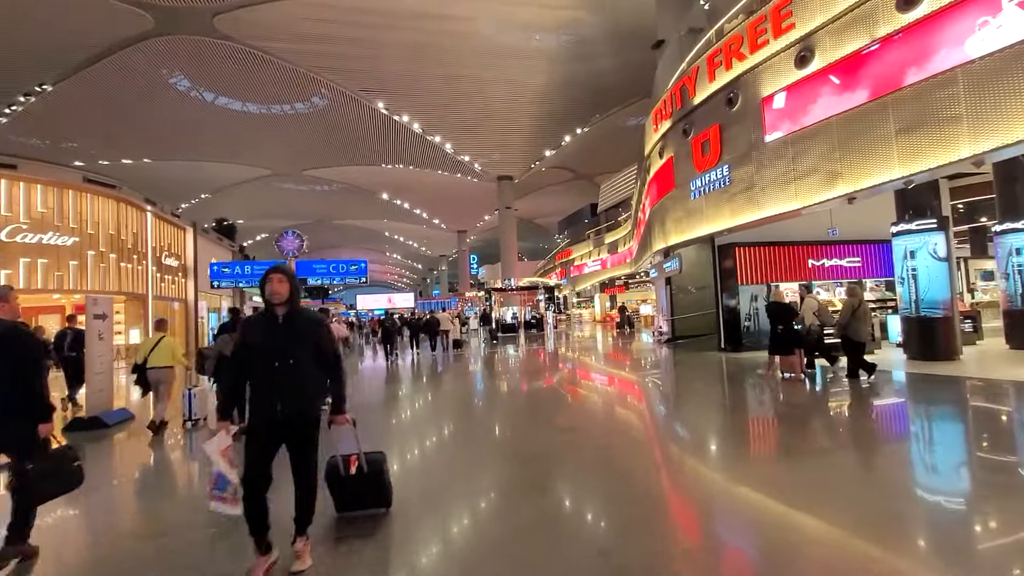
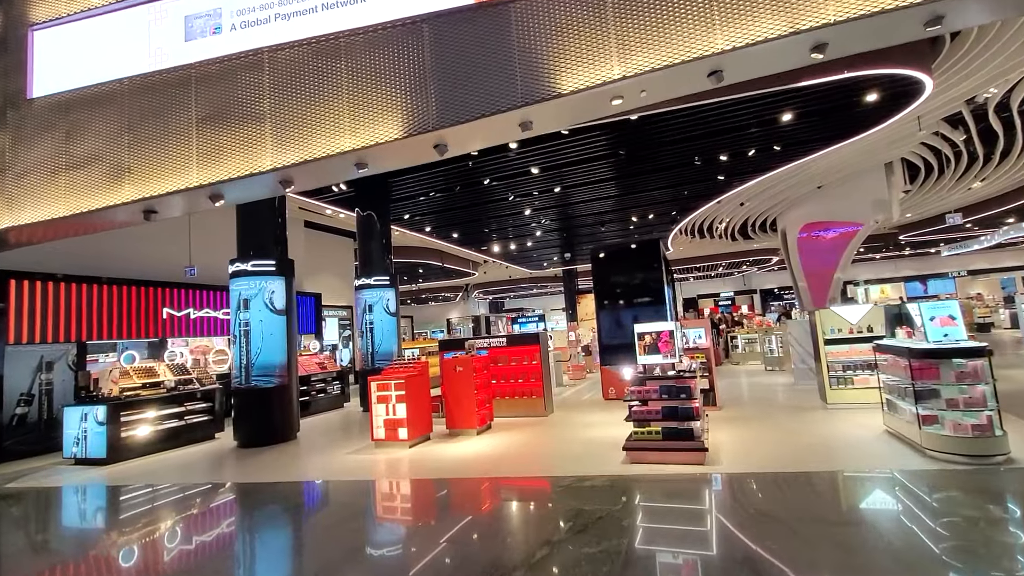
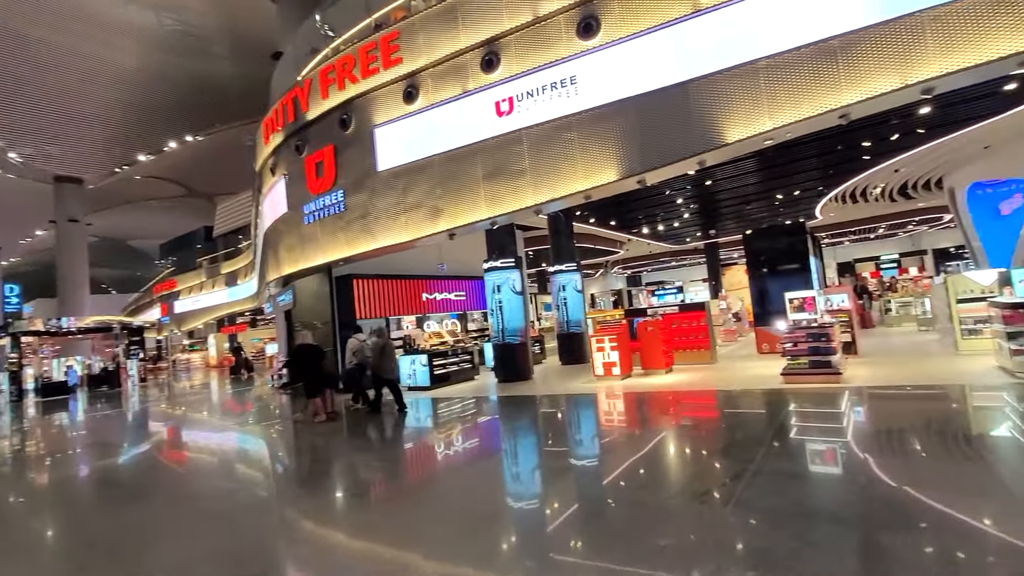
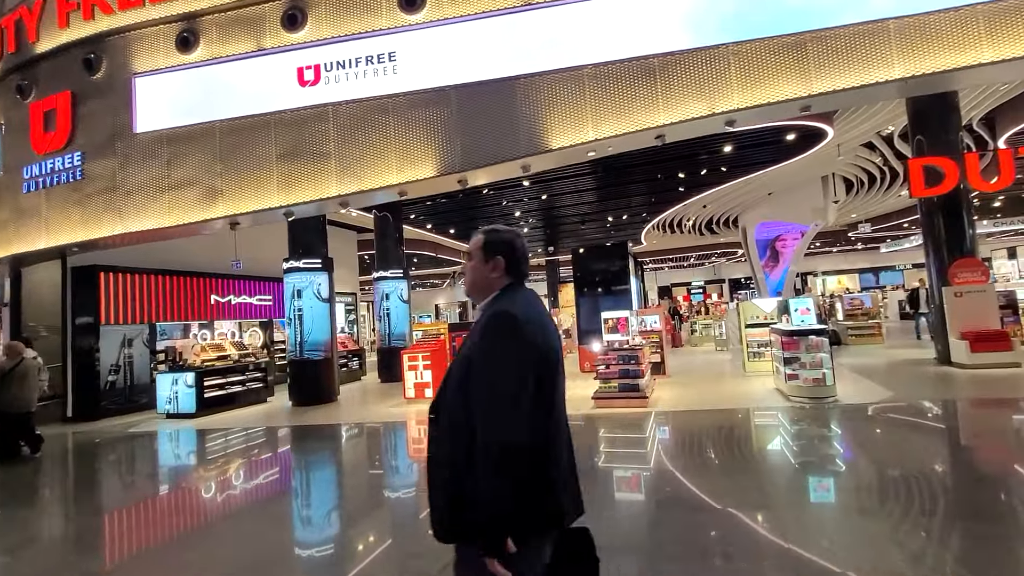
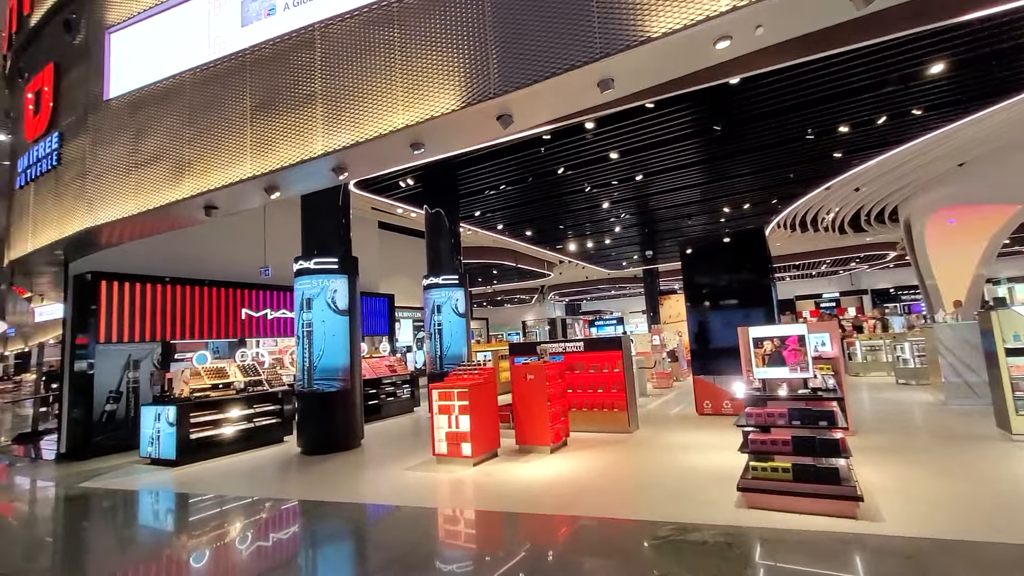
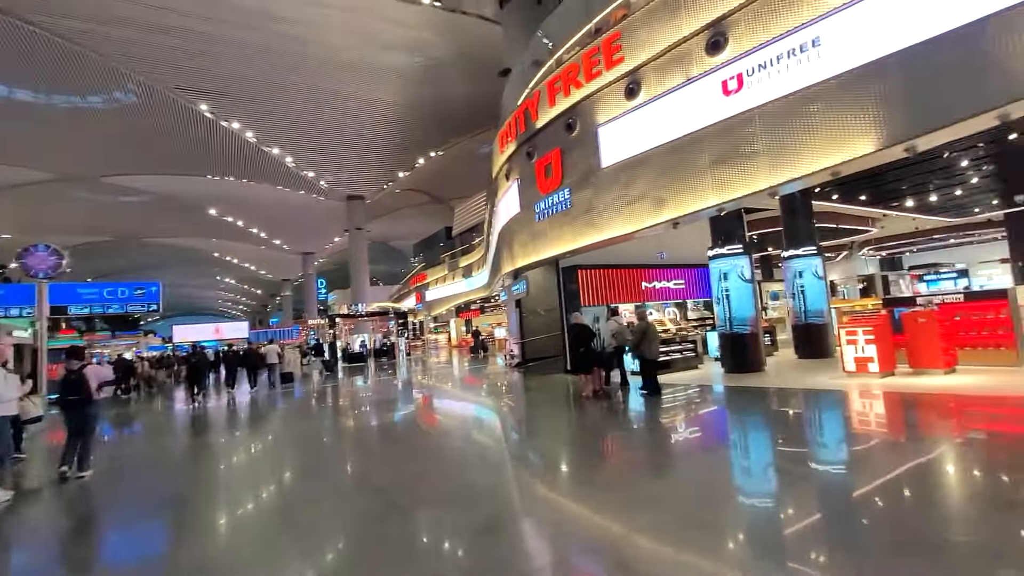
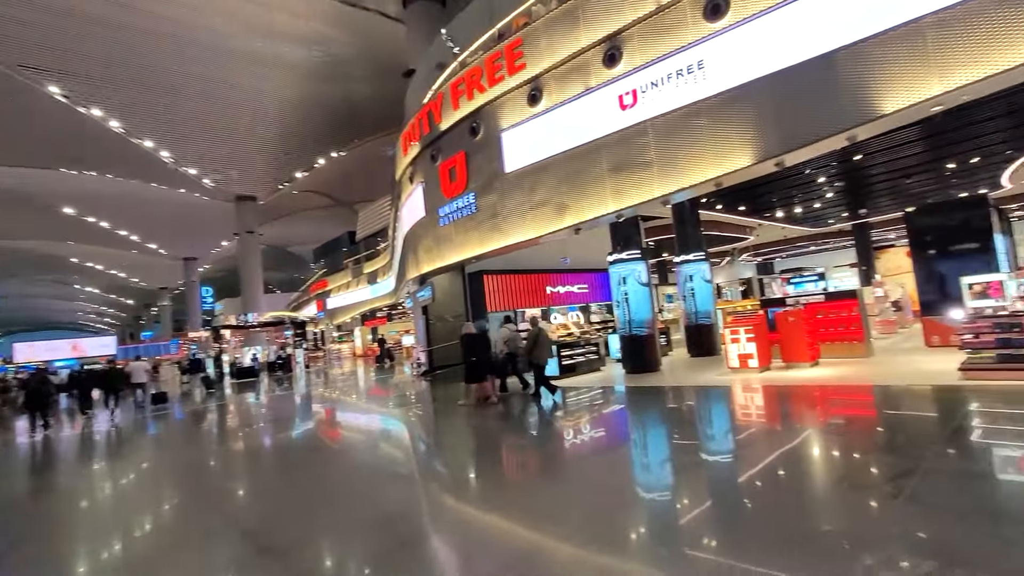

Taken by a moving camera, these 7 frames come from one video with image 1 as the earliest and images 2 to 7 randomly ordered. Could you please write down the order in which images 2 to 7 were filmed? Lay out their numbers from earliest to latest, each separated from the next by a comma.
6, 7, 3, 4, 2, 5
